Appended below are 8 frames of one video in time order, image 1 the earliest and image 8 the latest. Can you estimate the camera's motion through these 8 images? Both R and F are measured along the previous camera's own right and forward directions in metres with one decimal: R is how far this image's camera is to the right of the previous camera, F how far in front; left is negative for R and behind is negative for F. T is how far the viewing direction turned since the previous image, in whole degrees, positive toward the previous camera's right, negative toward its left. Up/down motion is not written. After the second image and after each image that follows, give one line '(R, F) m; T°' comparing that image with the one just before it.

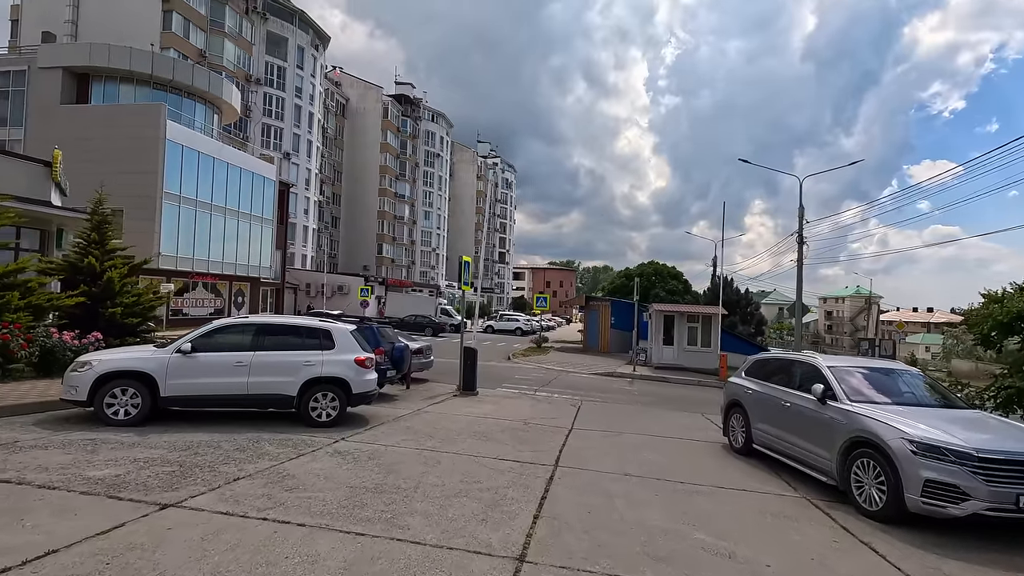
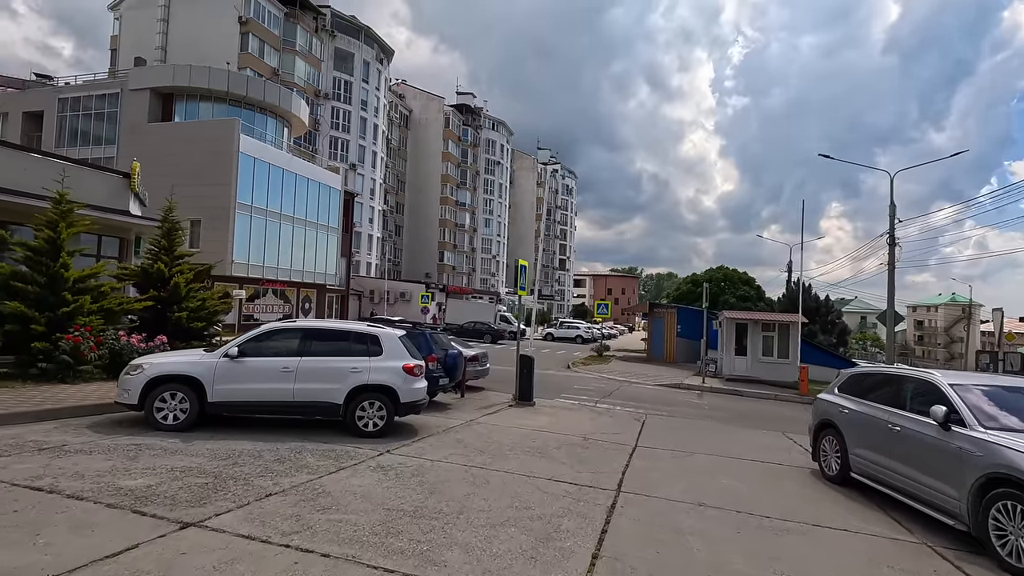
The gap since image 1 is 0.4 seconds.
(+0.1, +0.7) m; -6°
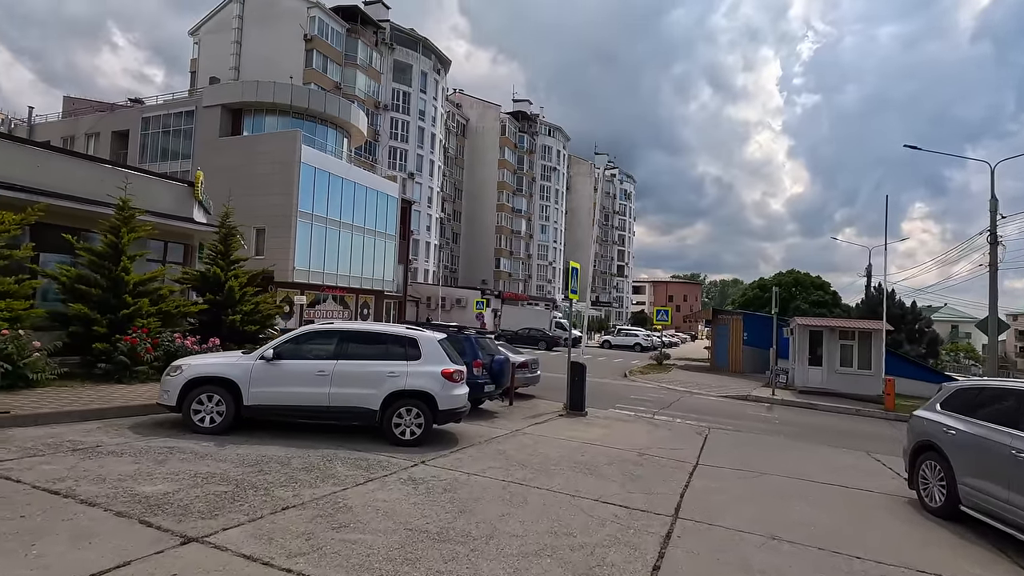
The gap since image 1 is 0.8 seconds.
(+0.2, +0.6) m; -6°
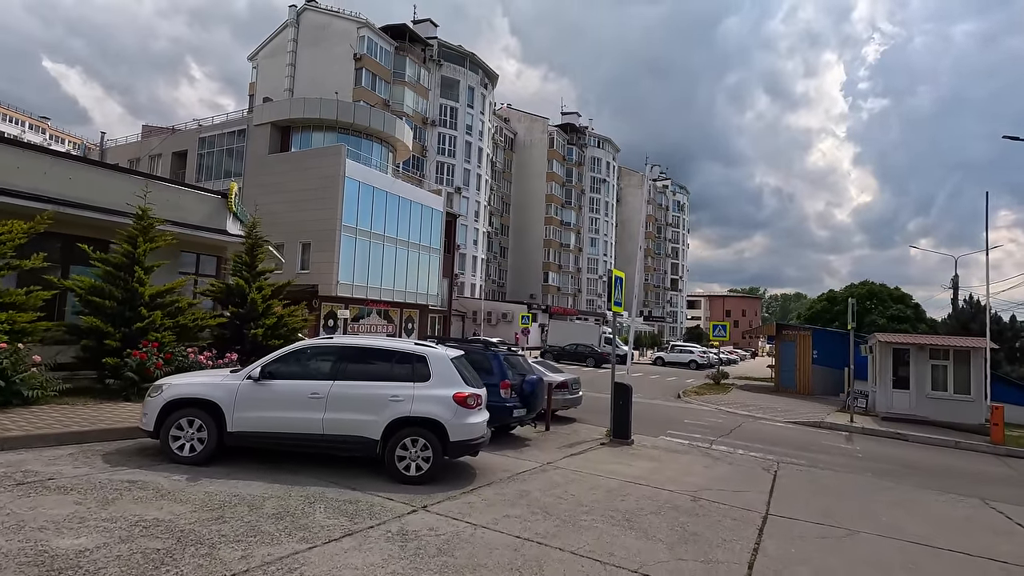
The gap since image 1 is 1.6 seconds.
(+0.4, +1.3) m; -5°
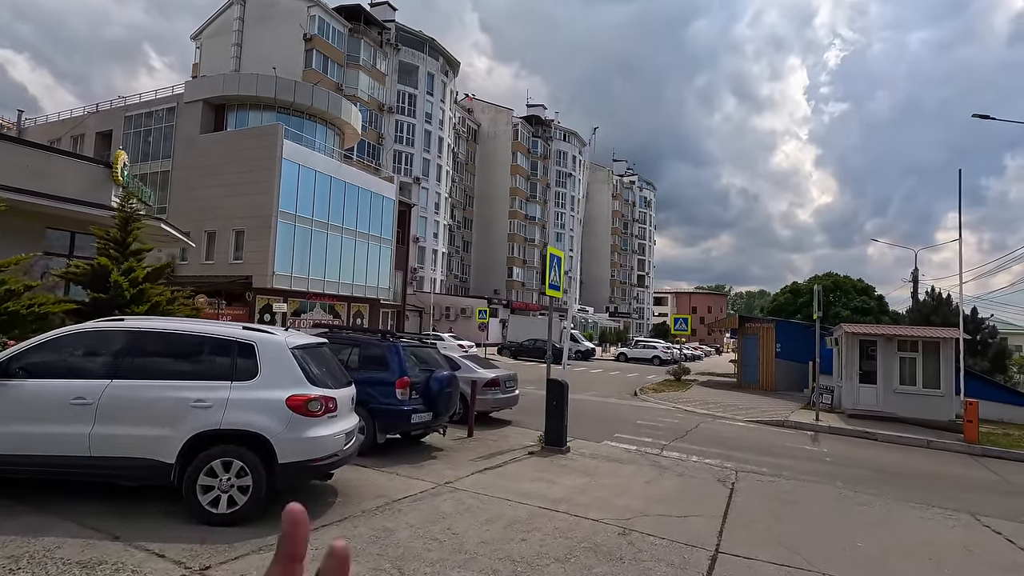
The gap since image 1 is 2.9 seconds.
(+1.1, +1.9) m; +3°
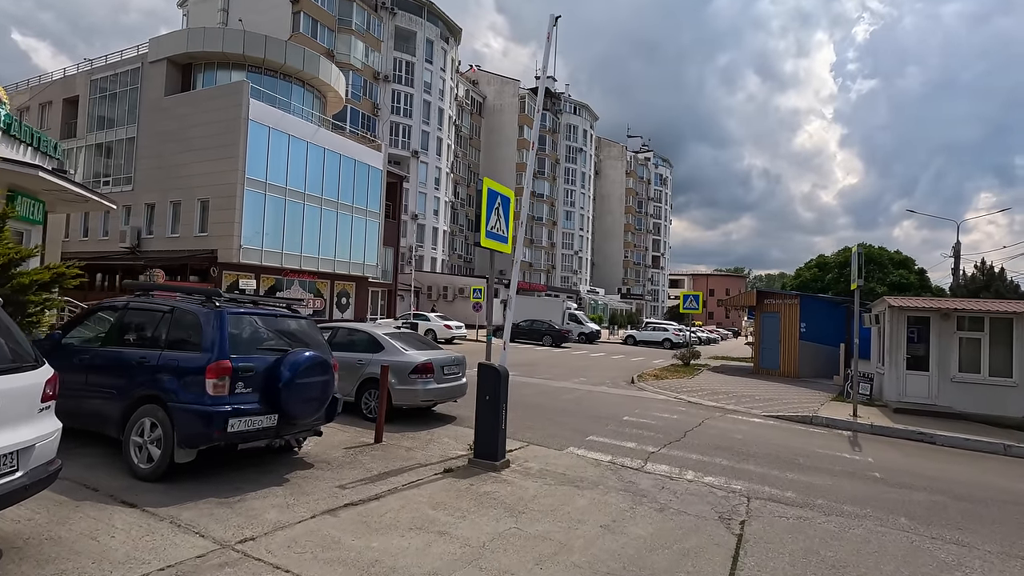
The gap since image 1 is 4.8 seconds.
(+1.3, +3.0) m; -2°
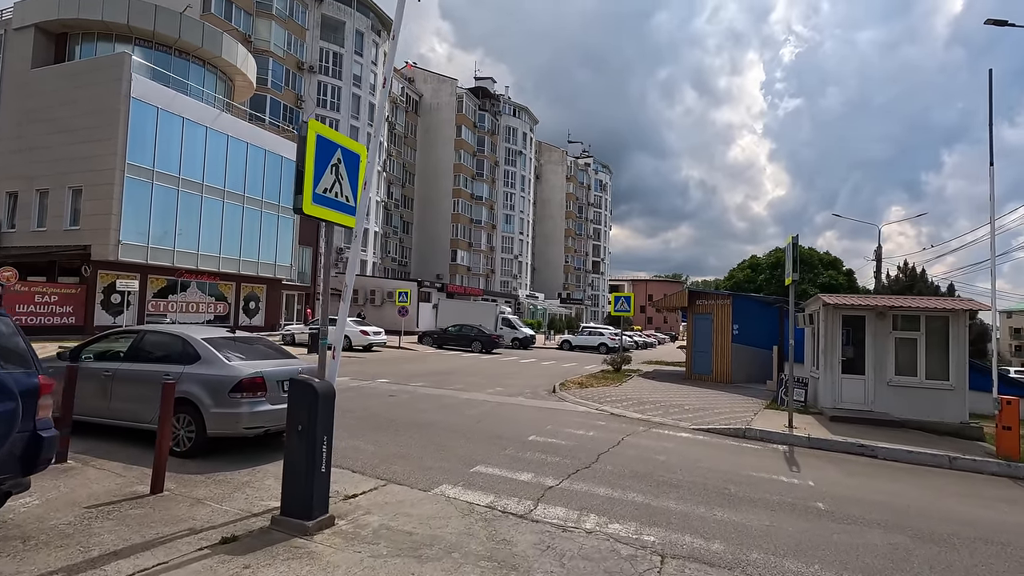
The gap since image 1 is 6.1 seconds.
(+1.1, +1.9) m; +6°
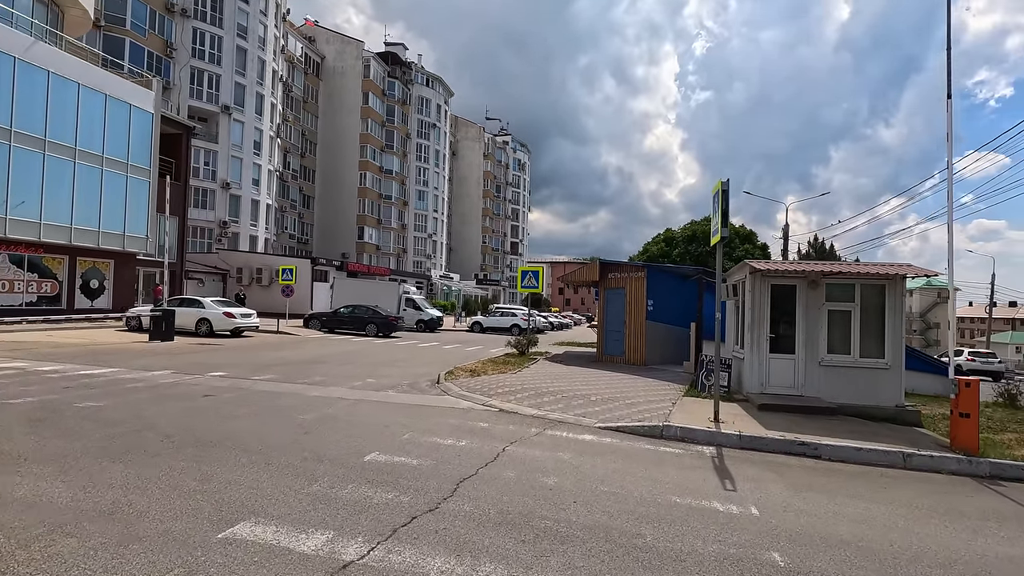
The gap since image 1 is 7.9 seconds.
(+1.1, +2.8) m; +8°
